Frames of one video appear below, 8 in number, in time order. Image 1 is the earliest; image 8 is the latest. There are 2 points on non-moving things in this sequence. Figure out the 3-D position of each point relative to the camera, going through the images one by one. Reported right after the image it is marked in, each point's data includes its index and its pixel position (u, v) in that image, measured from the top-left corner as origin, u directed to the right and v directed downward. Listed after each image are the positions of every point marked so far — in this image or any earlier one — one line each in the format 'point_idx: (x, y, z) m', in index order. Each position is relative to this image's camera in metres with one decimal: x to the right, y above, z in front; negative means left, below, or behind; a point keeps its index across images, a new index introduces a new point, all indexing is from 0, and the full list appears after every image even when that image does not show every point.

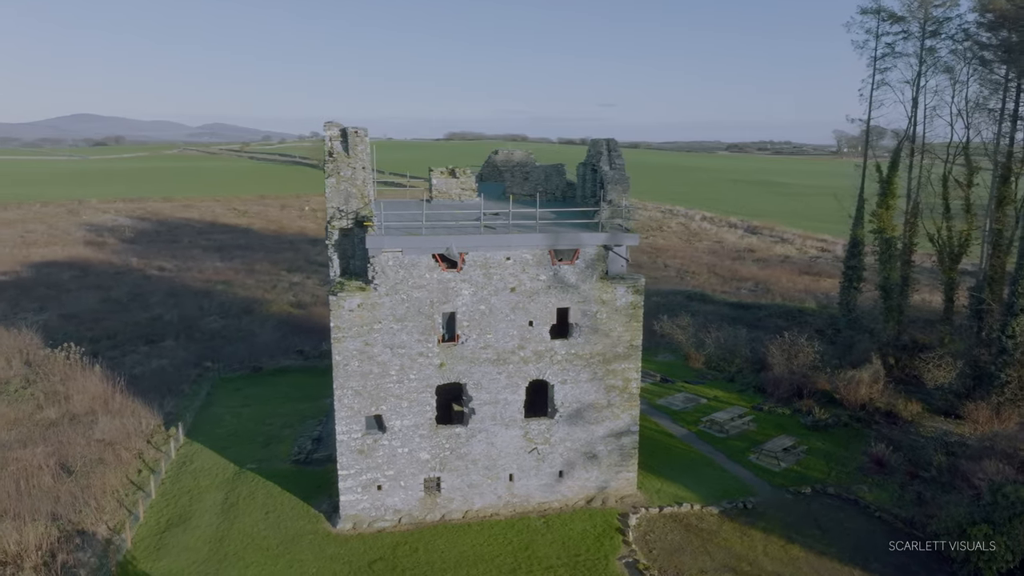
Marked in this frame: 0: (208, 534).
0: (-7.5, -6.1, +15.5) m
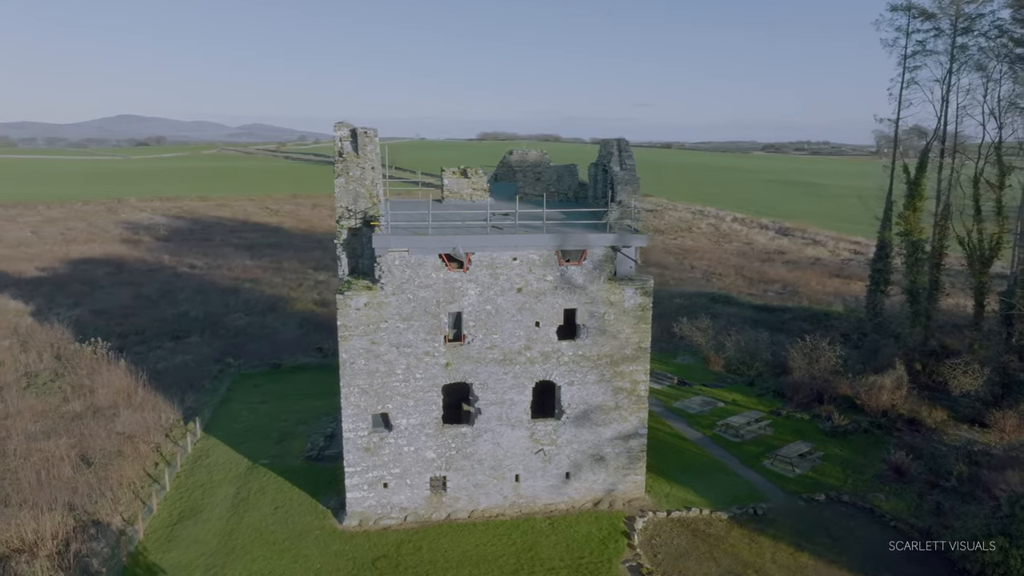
0: (-7.4, -6.0, +15.8) m
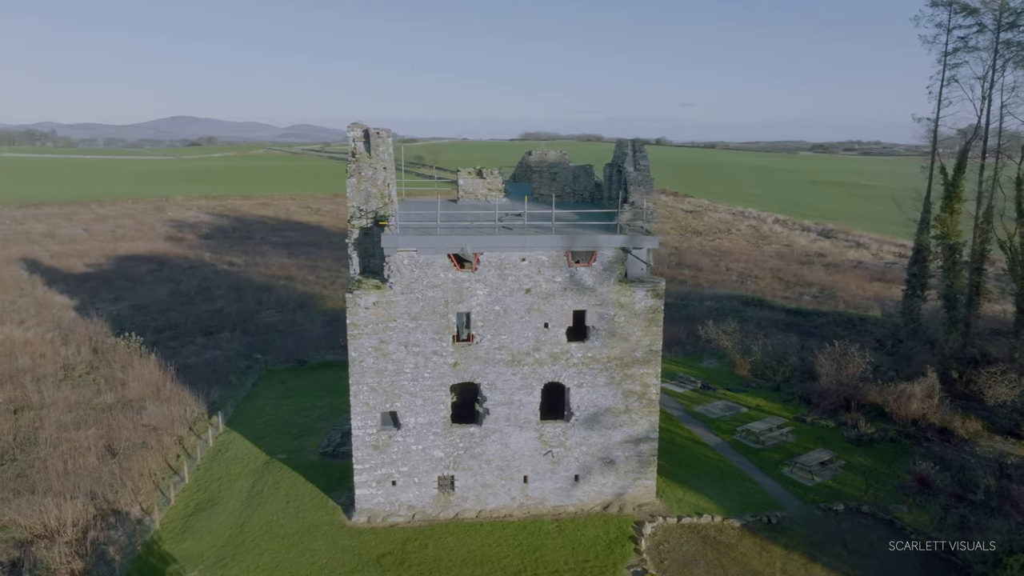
0: (-7.2, -6.0, +16.1) m
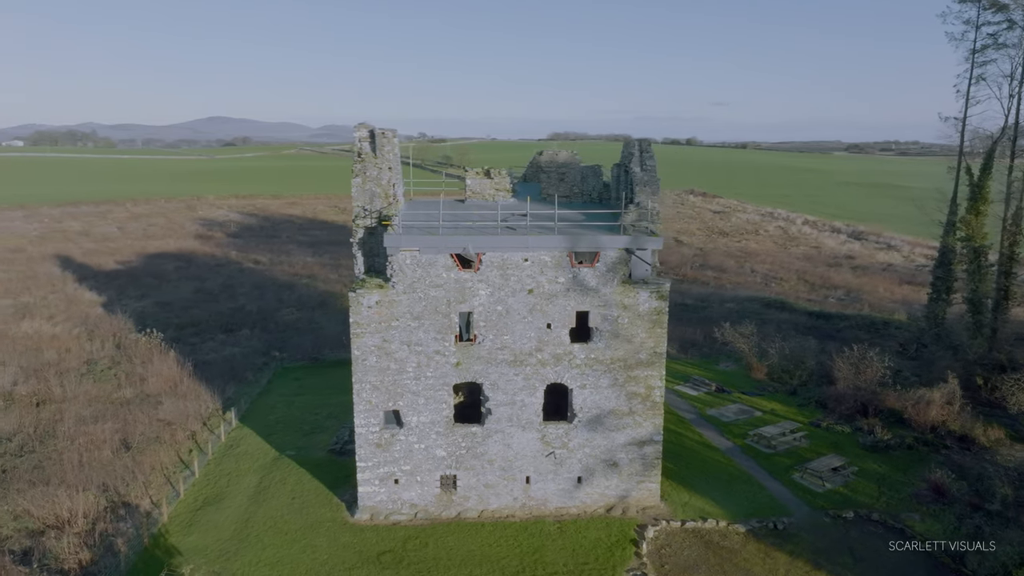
0: (-7.2, -5.9, +16.4) m
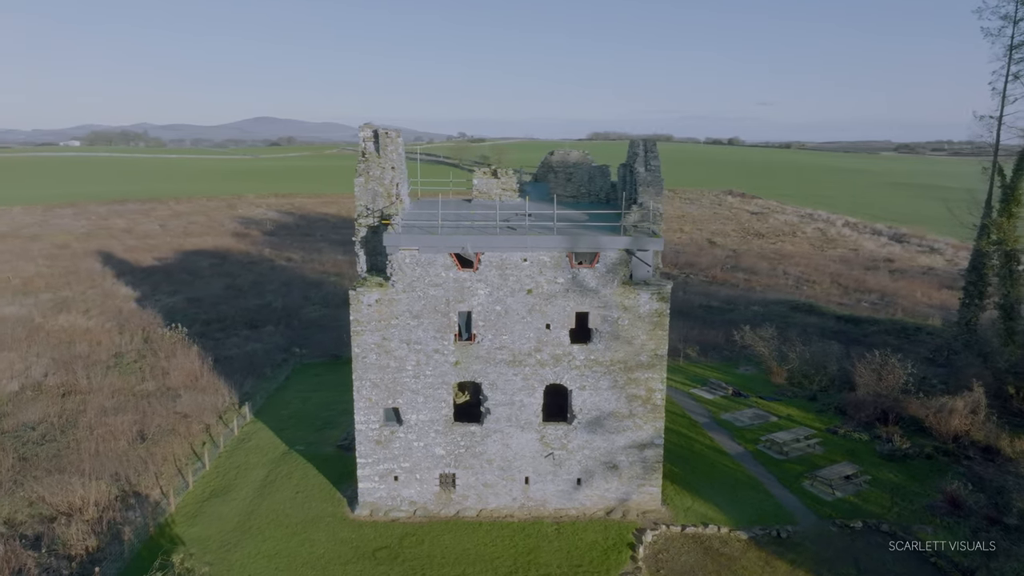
0: (-7.2, -5.8, +16.7) m
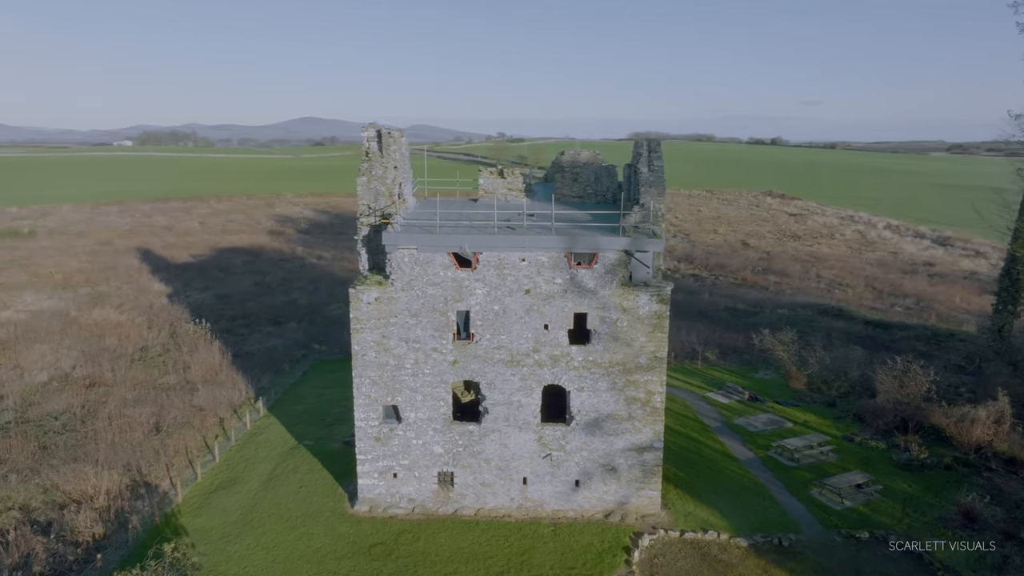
0: (-7.2, -5.8, +17.0) m
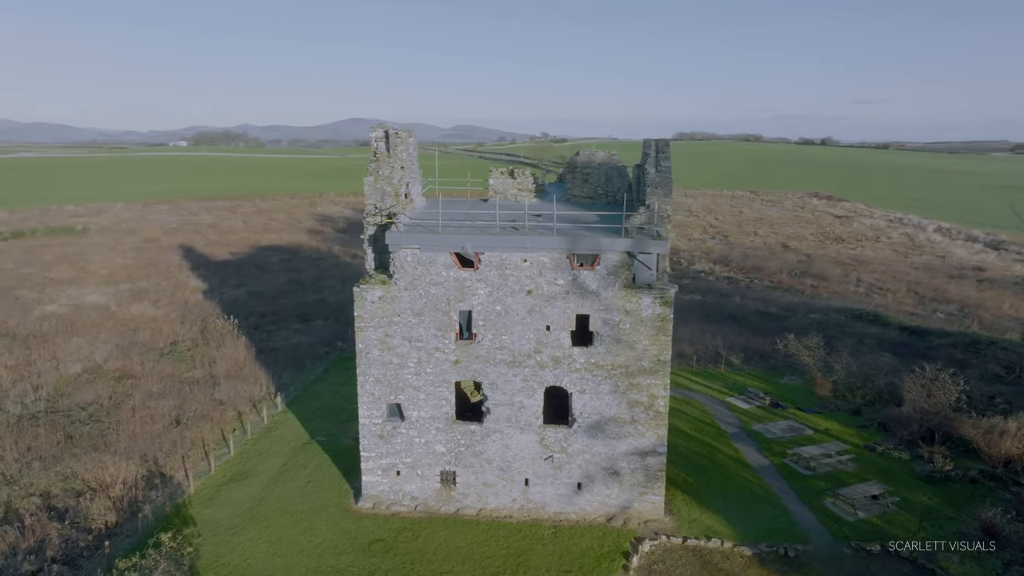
0: (-7.1, -5.7, +17.4) m
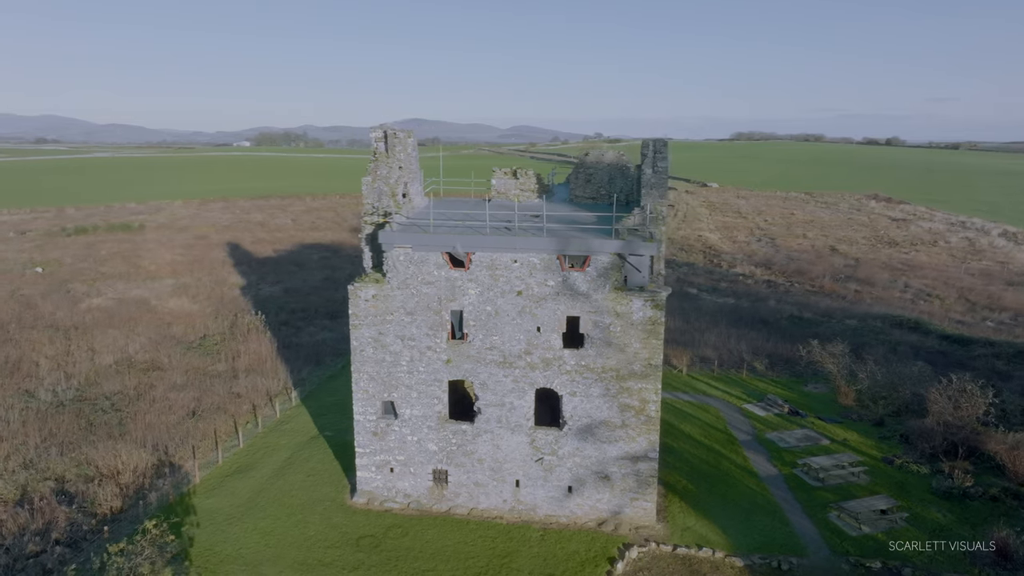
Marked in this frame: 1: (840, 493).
0: (-7.3, -5.6, +17.9) m
1: (+10.0, -6.2, +19.1) m
